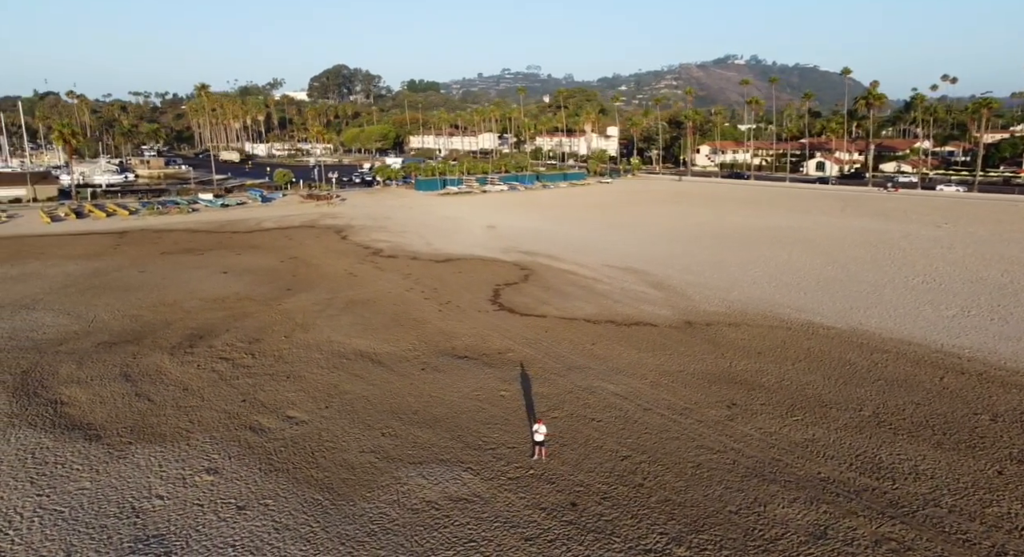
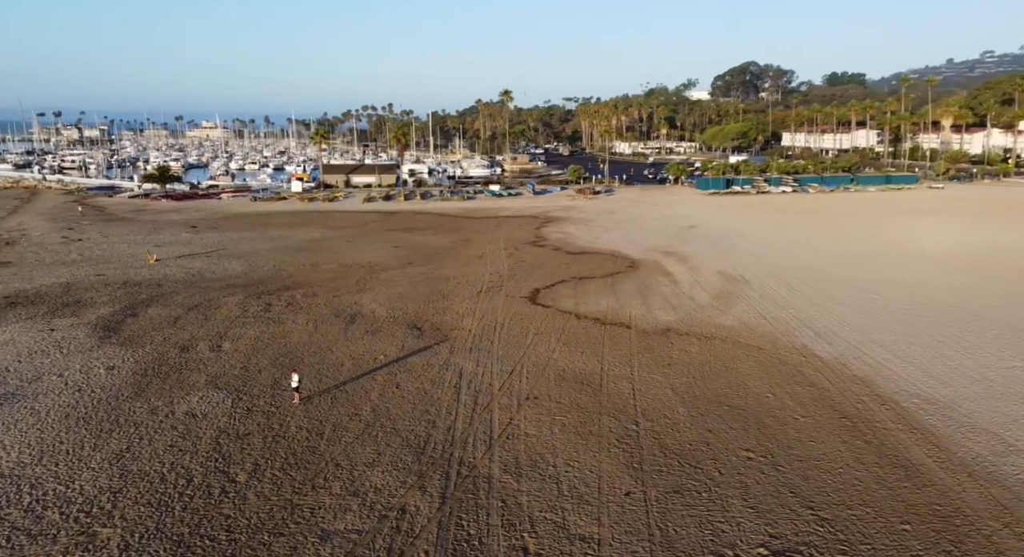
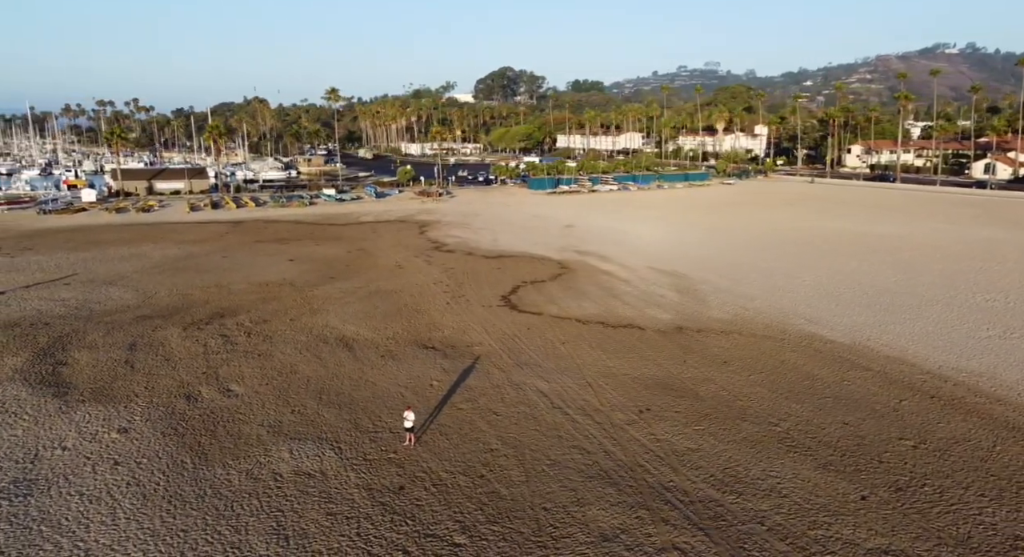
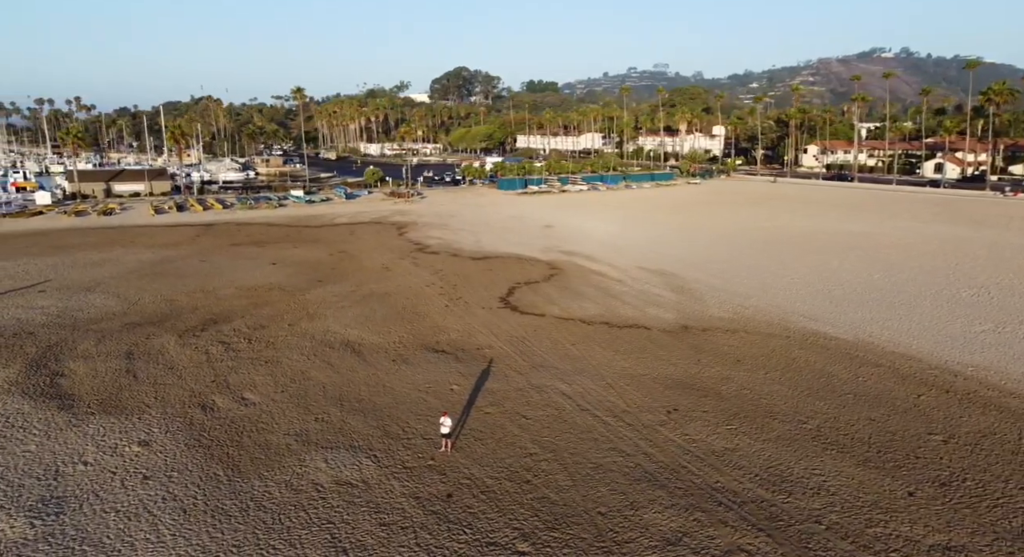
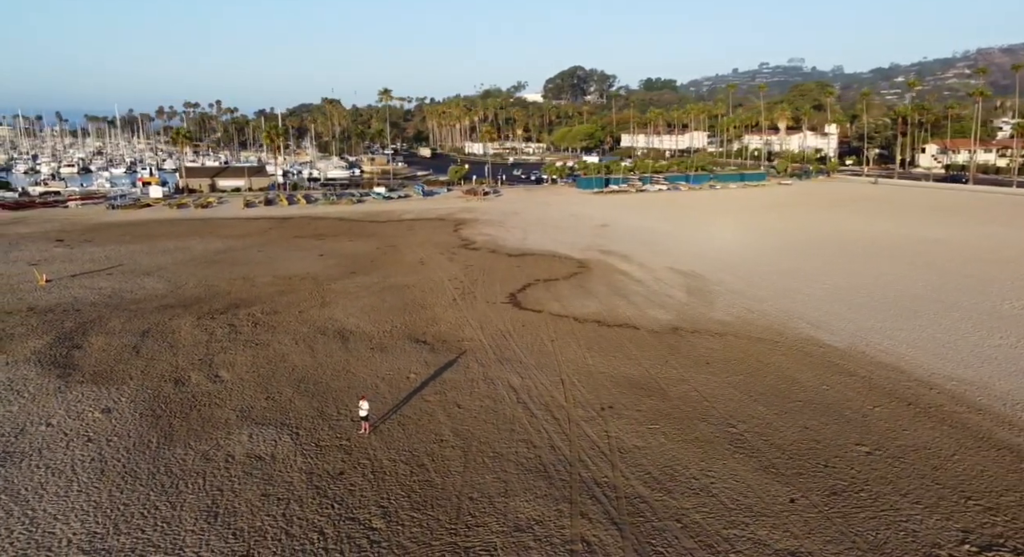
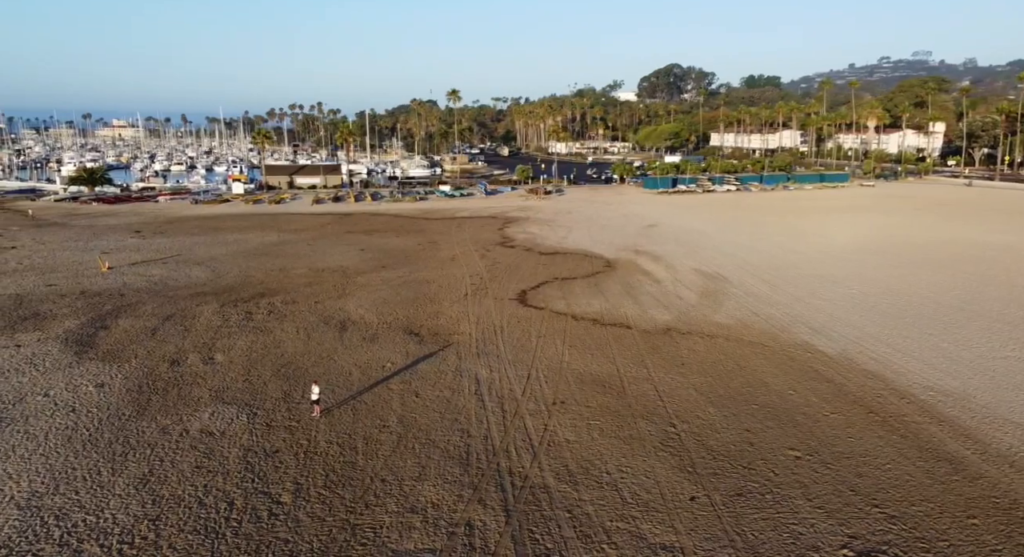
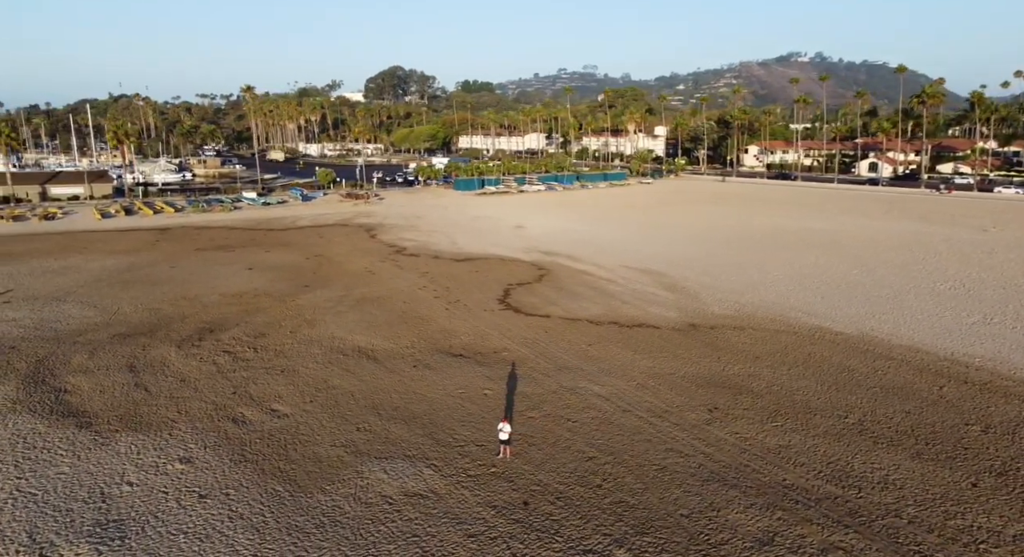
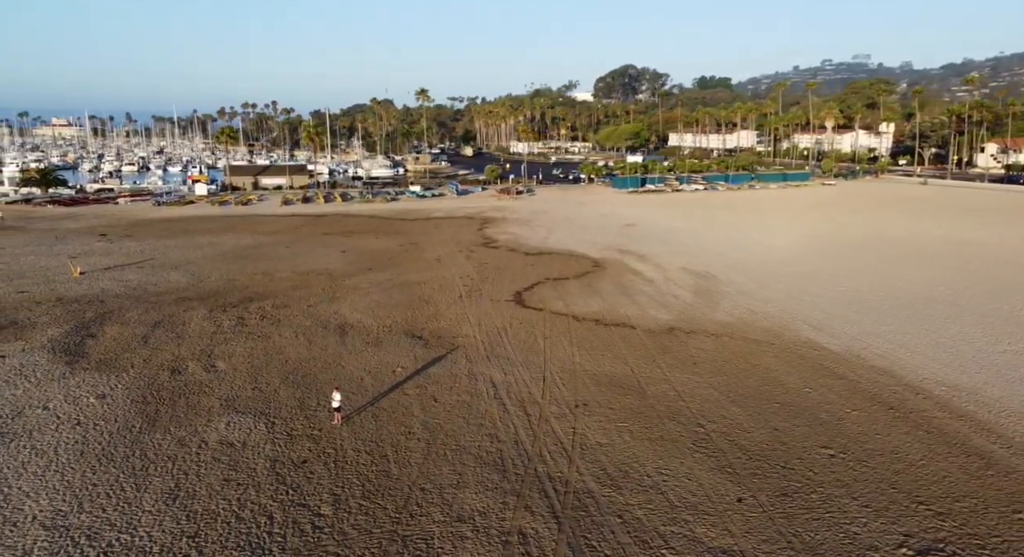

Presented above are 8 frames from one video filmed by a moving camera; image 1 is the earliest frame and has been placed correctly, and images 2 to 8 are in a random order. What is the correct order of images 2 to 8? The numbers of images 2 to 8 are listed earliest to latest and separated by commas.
7, 4, 3, 5, 8, 6, 2
